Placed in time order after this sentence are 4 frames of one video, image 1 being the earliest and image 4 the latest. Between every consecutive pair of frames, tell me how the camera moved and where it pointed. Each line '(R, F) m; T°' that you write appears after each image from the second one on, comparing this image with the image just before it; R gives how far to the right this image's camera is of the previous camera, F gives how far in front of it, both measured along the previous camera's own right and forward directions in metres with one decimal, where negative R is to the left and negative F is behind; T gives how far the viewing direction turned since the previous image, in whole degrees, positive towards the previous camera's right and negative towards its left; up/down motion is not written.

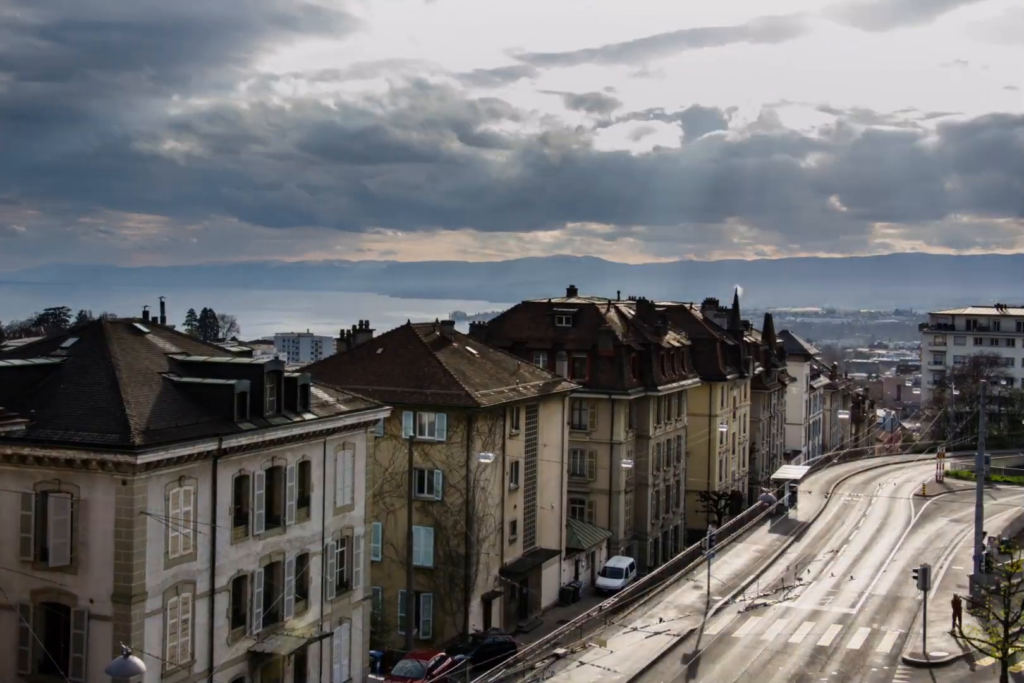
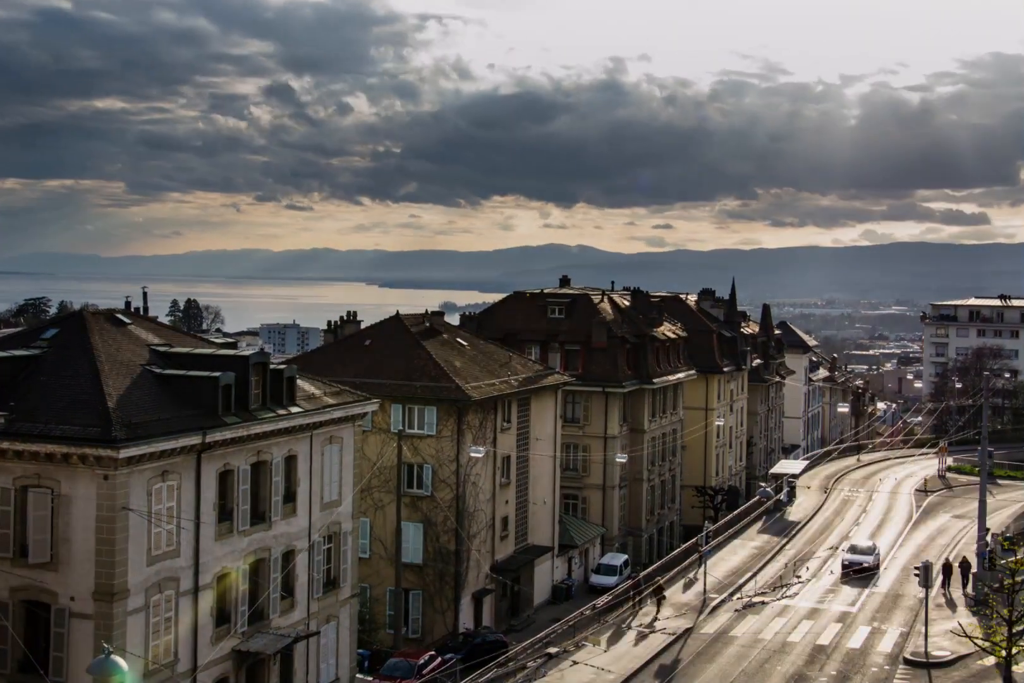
(+0.2, +1.1) m; 0°
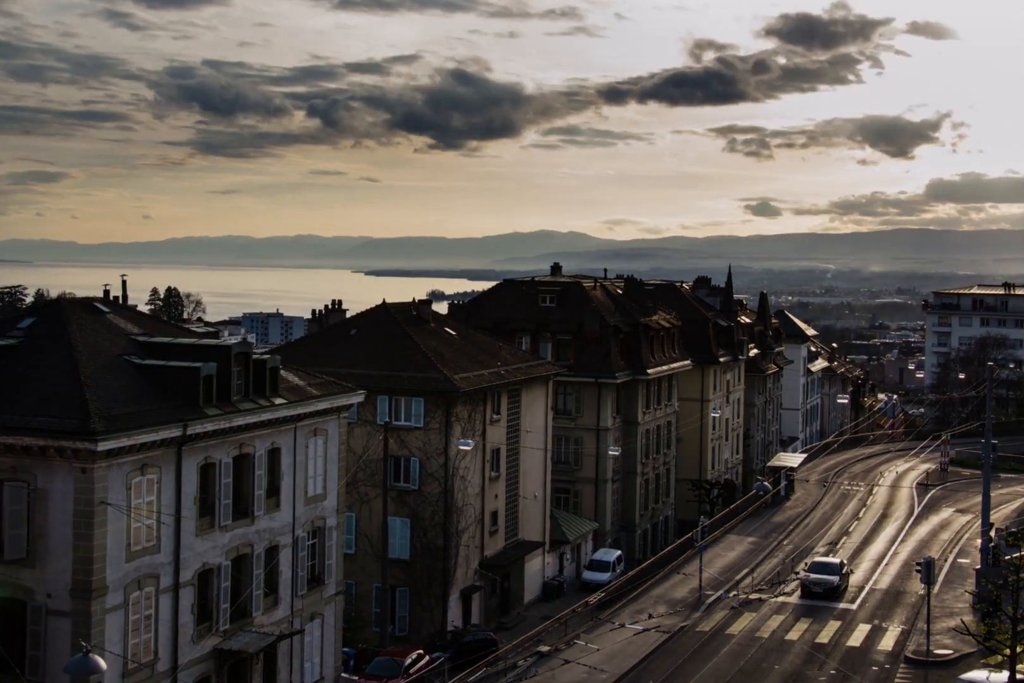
(+0.2, +1.3) m; 0°
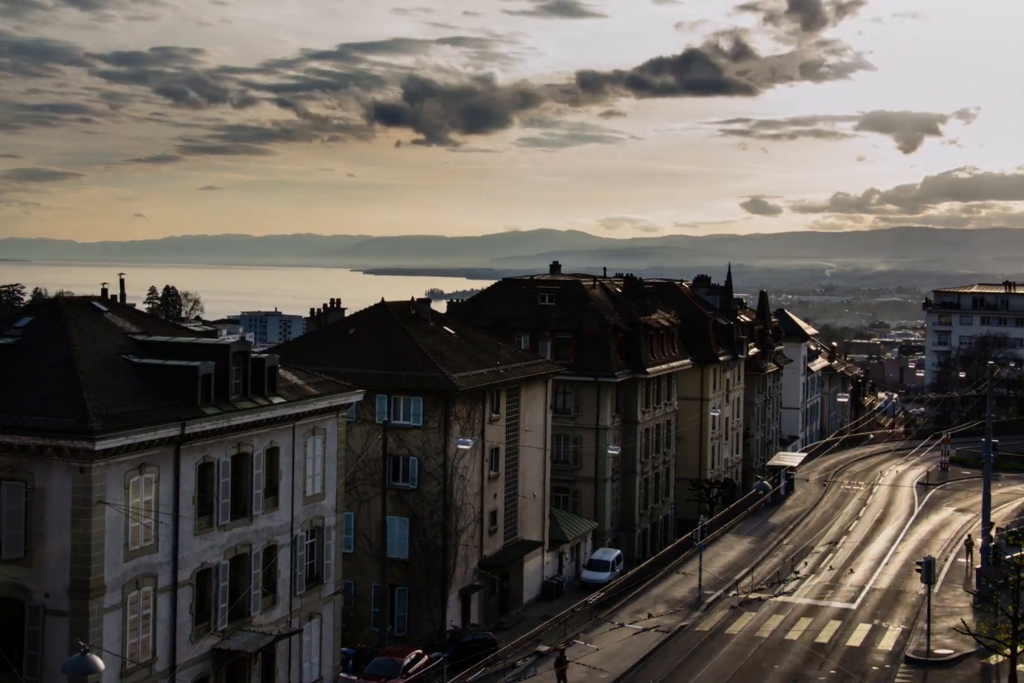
(0.0, +0.1) m; 0°
